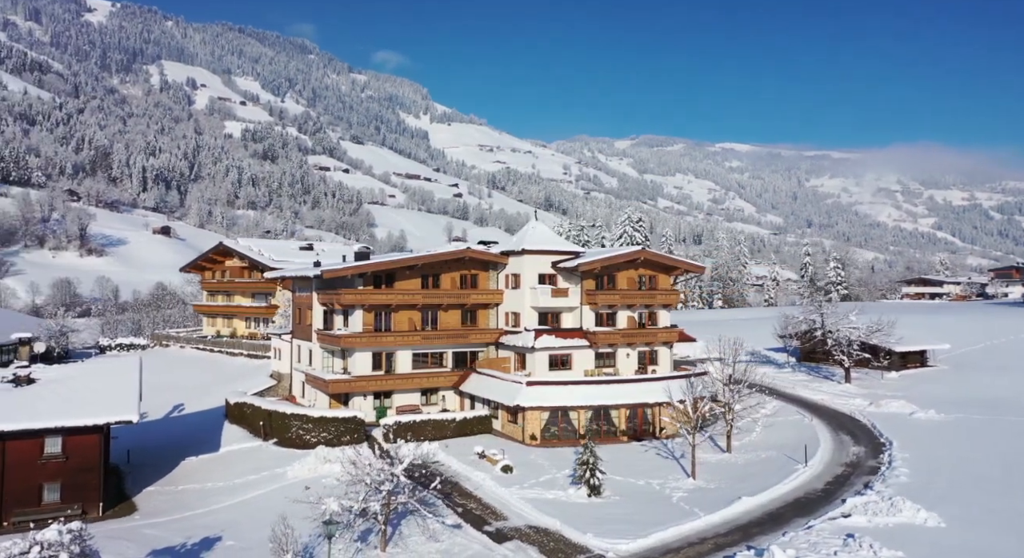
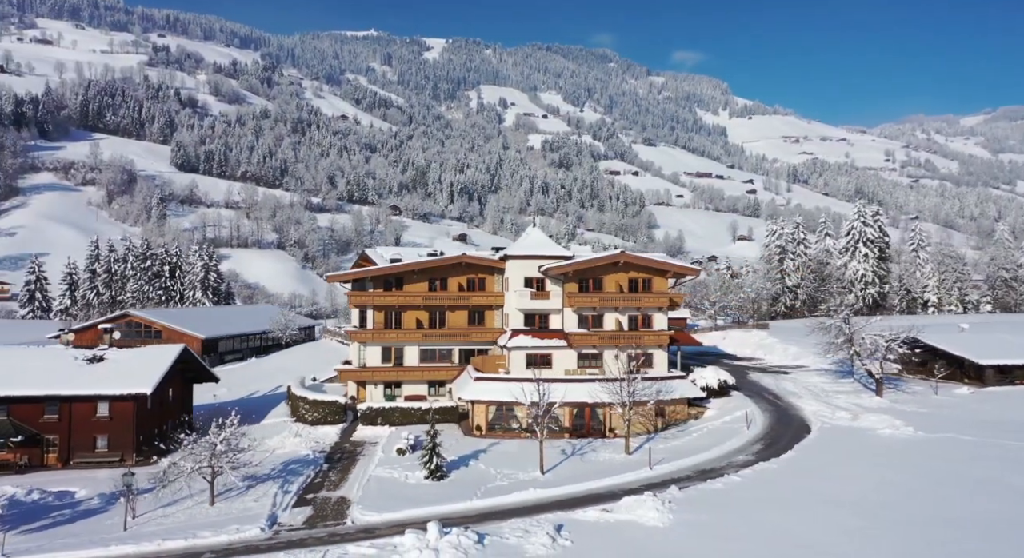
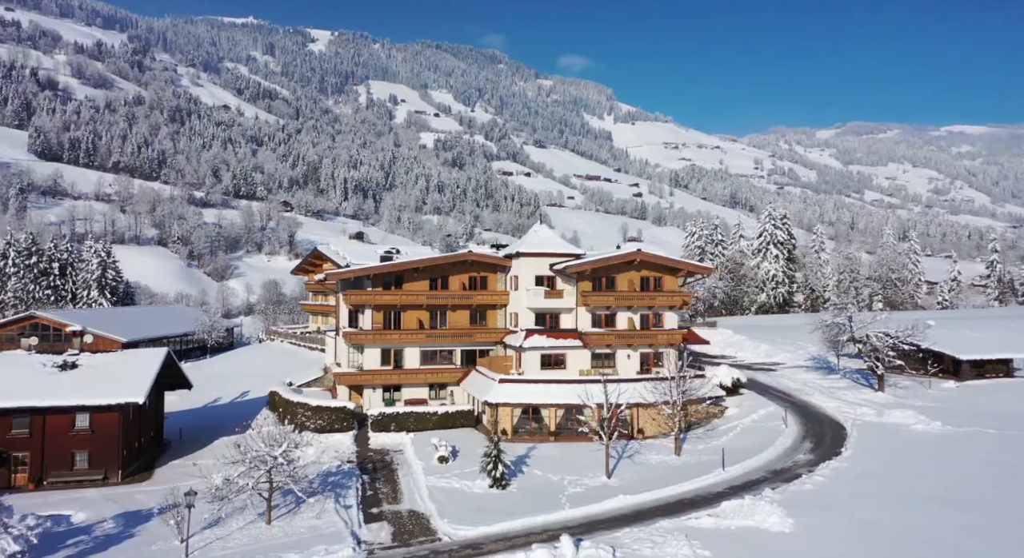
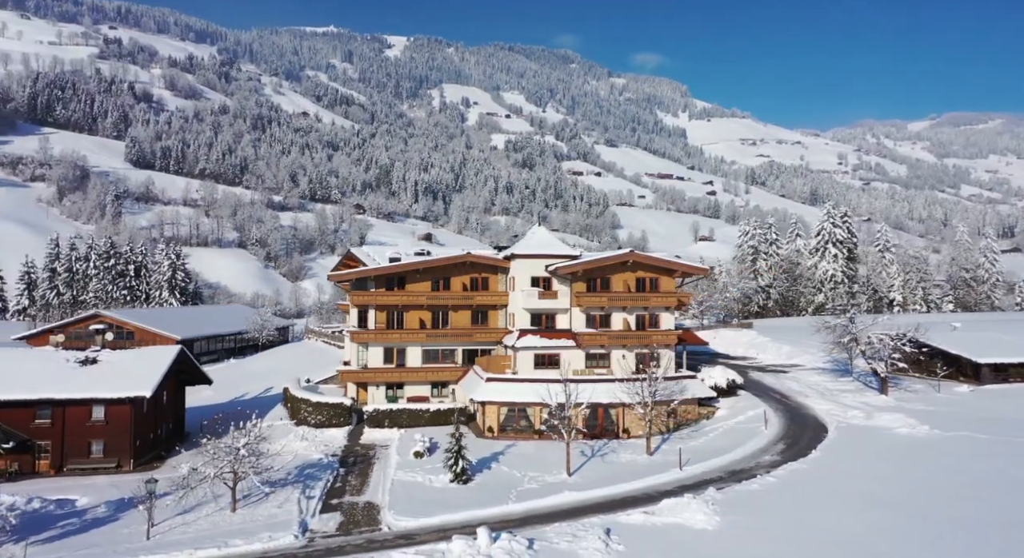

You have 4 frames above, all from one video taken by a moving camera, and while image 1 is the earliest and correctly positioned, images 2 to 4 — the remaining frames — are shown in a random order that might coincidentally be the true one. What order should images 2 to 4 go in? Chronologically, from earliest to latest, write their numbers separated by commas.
3, 4, 2
